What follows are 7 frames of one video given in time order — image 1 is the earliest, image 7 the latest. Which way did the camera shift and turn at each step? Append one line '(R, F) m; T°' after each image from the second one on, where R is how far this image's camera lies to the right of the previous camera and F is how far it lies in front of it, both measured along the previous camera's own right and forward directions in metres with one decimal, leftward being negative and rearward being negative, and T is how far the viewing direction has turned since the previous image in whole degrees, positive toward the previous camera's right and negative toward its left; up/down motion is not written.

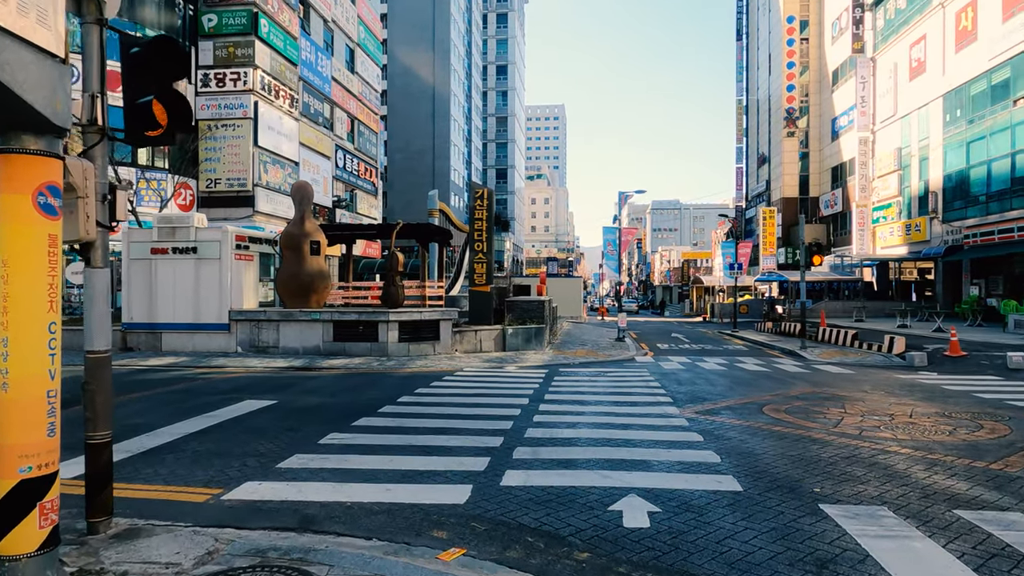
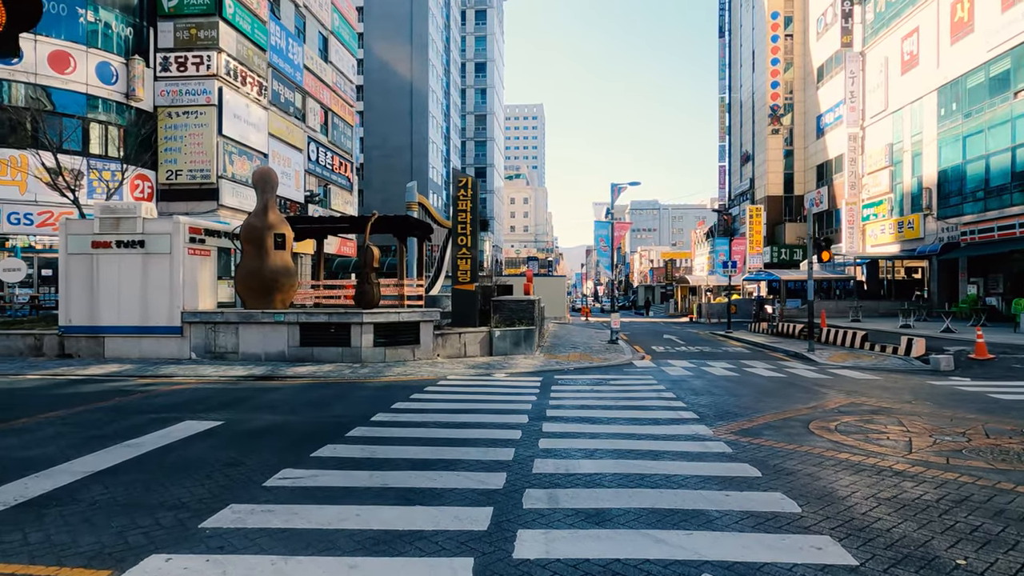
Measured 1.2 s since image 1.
(-0.3, +1.8) m; +2°
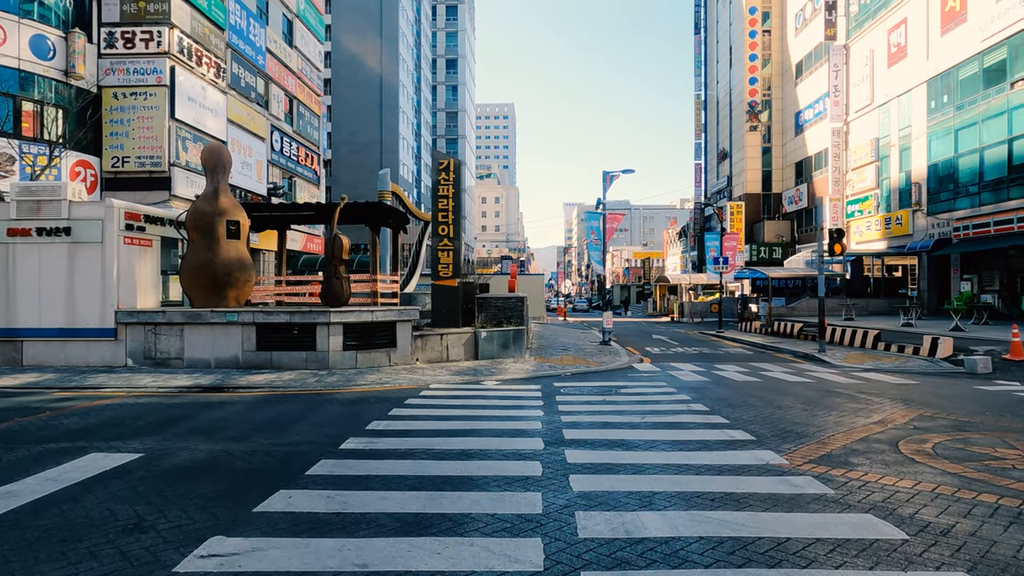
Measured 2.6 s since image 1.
(-0.4, +2.0) m; +3°
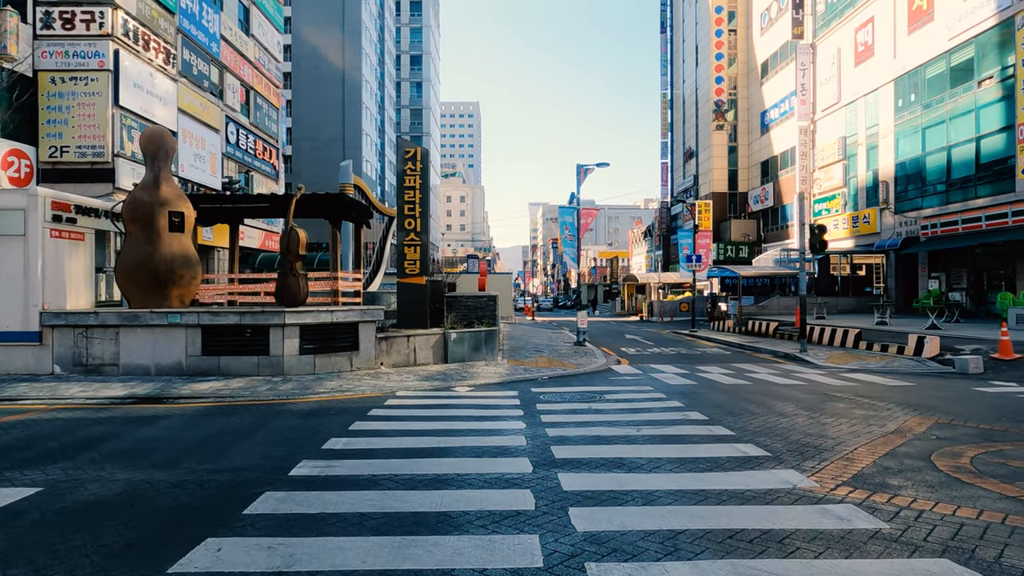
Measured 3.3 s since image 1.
(-0.2, +1.0) m; +3°
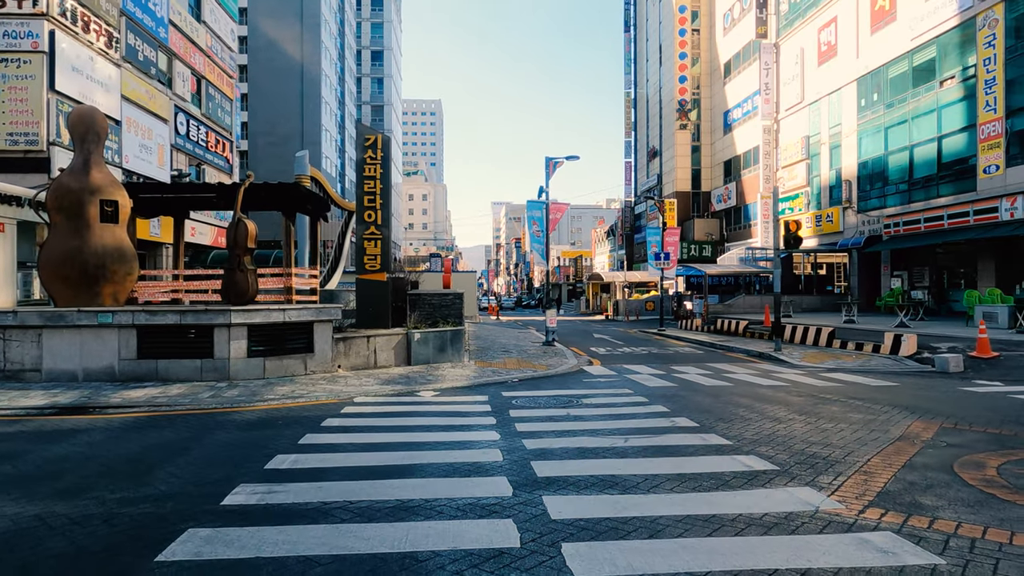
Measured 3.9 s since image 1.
(-0.1, +0.9) m; +3°
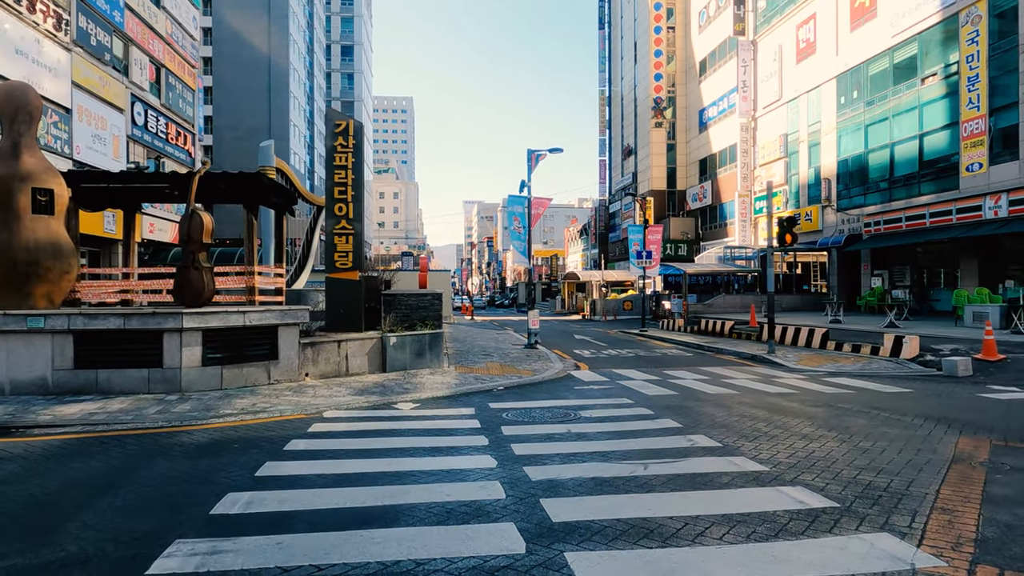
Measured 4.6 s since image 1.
(-0.2, +1.1) m; +2°
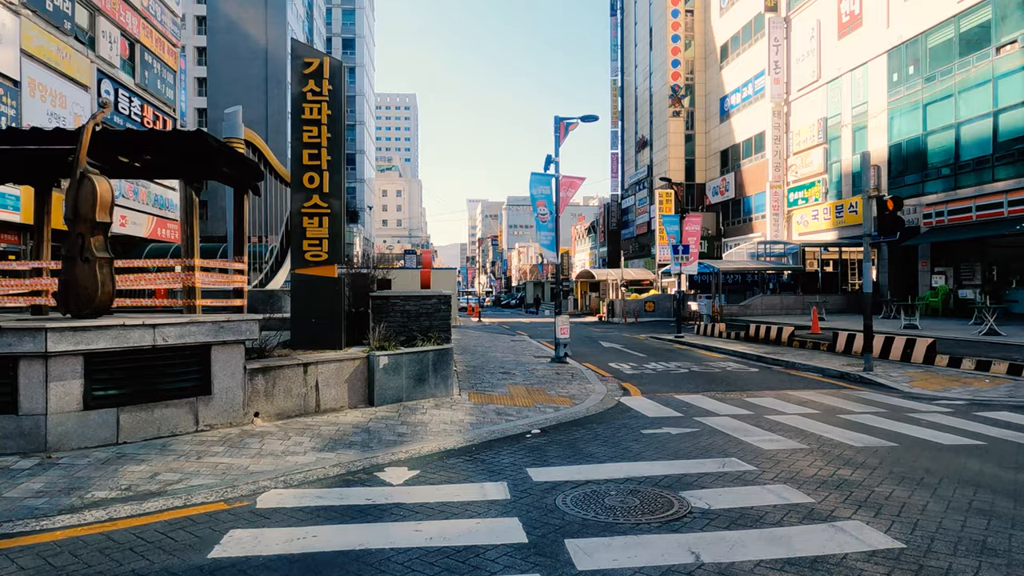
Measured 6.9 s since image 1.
(-0.5, +3.6) m; 0°
